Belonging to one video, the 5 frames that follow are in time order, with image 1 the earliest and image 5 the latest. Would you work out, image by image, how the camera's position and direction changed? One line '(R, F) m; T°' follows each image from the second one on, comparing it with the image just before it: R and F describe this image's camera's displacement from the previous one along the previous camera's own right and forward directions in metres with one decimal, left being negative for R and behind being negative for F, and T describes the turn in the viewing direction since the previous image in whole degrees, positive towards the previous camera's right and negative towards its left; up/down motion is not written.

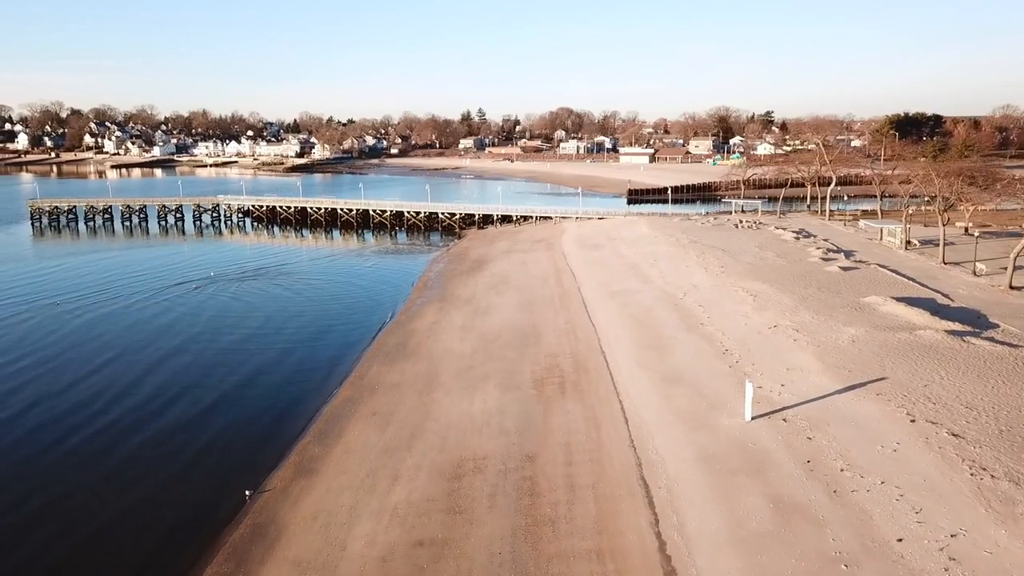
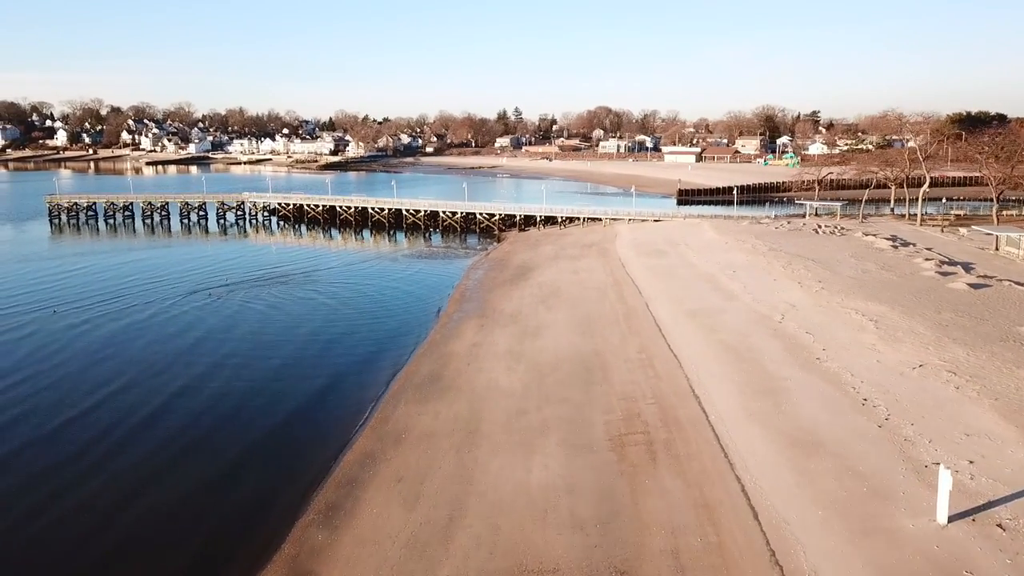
(-0.6, +3.9) m; -2°
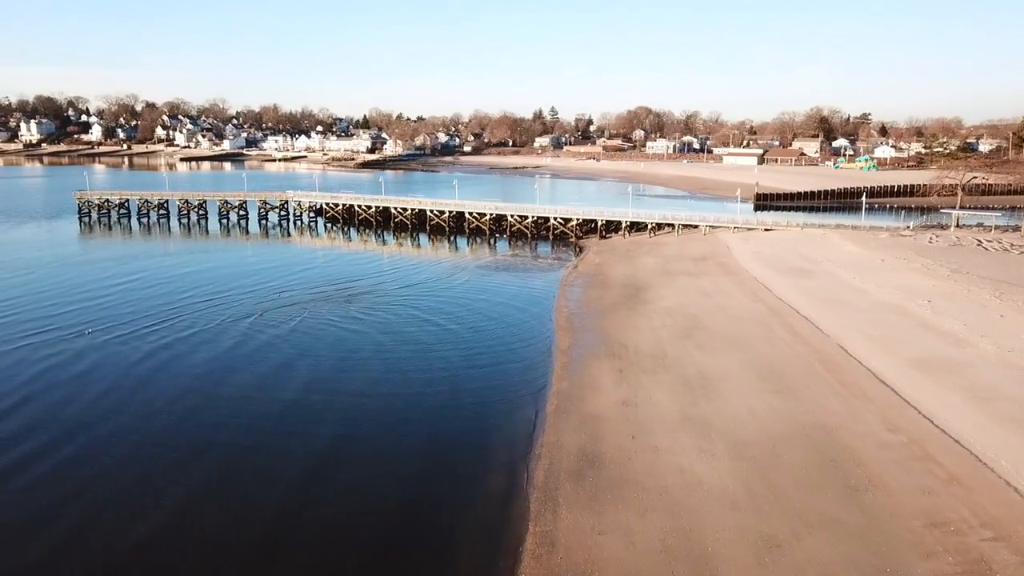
(-2.6, +4.9) m; -2°
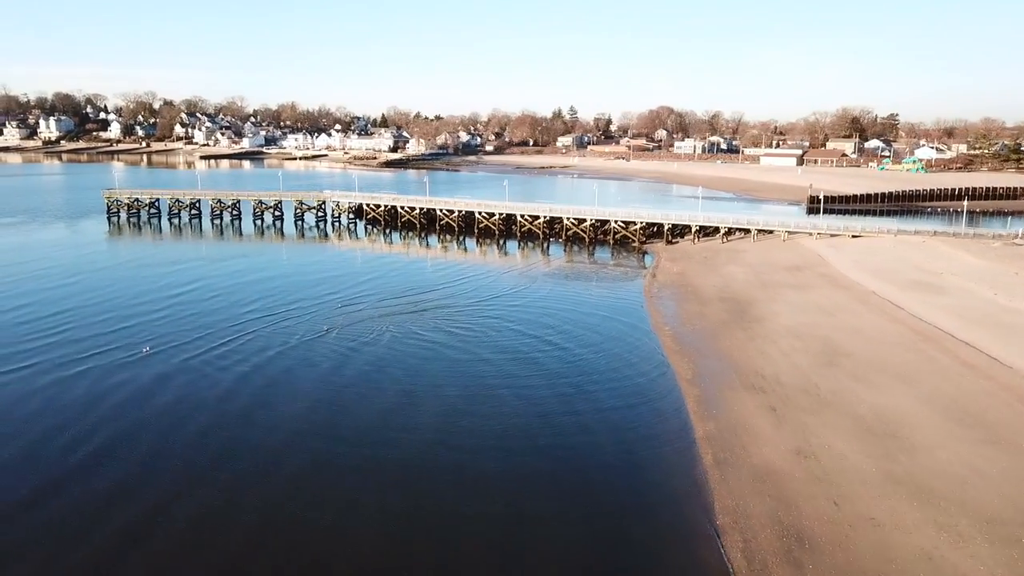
(-2.2, +2.4) m; -1°
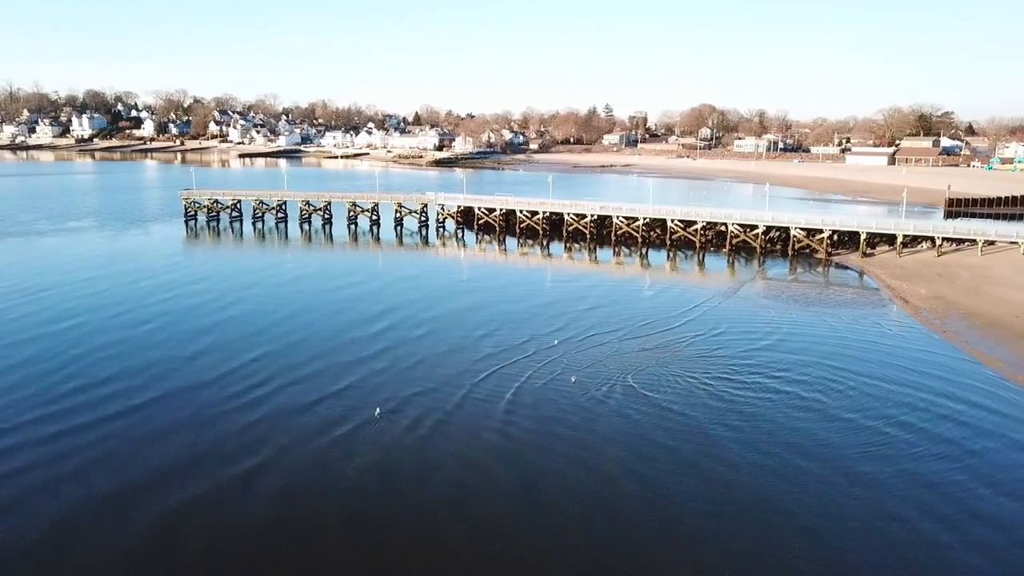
(-5.7, +5.0) m; -1°
